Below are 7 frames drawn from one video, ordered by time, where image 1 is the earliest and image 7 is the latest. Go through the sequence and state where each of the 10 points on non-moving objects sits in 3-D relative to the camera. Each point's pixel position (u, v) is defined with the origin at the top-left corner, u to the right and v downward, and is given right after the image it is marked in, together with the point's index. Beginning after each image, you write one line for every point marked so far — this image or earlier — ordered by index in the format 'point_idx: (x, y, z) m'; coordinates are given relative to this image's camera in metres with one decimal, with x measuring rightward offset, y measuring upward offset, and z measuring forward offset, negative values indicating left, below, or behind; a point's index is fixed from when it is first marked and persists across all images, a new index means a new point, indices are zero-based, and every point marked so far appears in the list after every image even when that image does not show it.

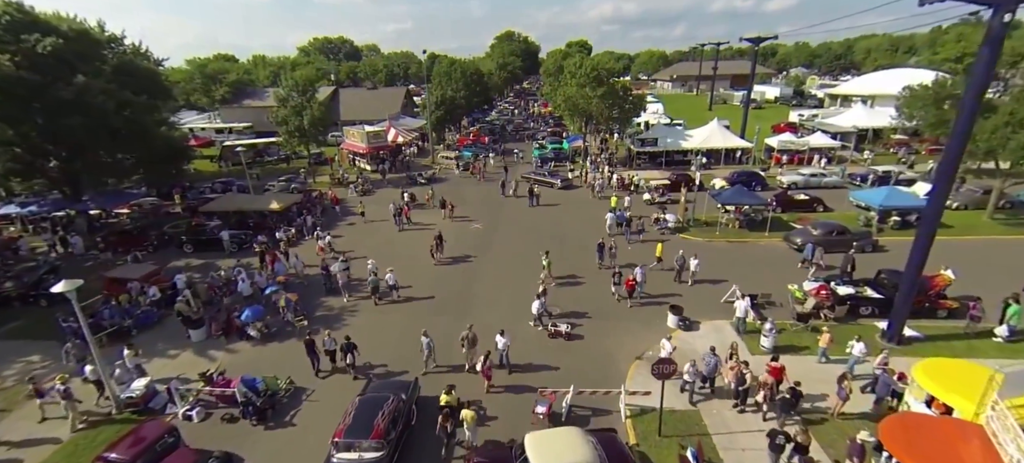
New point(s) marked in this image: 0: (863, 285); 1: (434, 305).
0: (+13.5, -2.1, +17.8) m
1: (-3.1, -2.9, +18.6) m
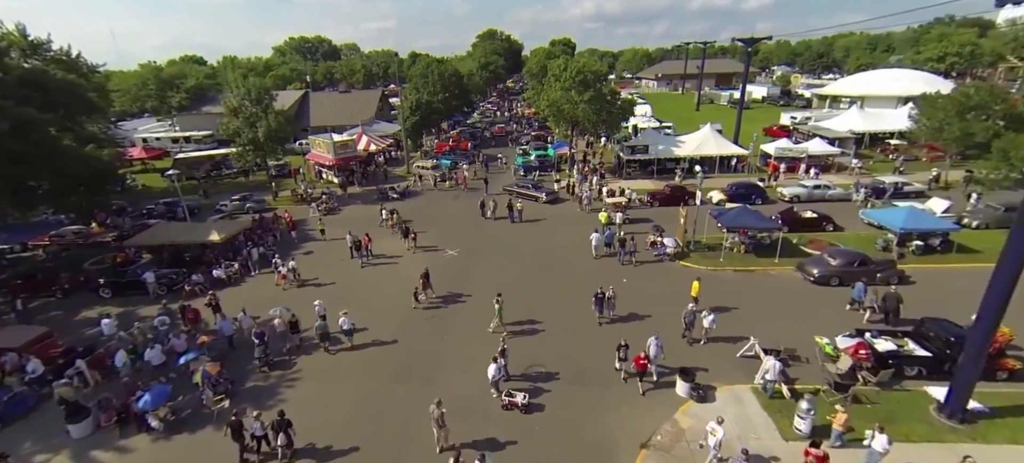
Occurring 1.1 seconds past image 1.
0: (+12.7, -3.4, +15.1) m
1: (-3.9, -4.5, +15.4) m
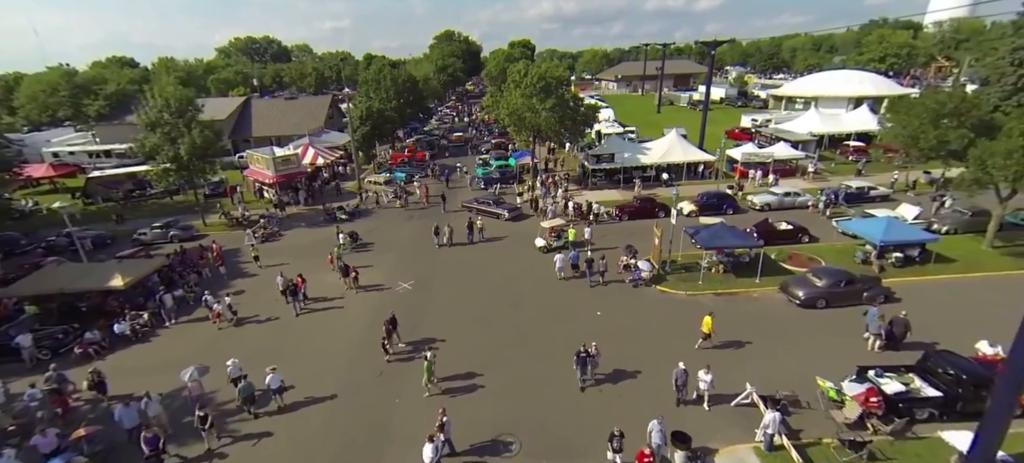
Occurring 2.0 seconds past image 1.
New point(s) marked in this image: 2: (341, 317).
0: (+11.6, -4.2, +13.6) m
1: (-5.0, -5.9, +12.7) m
2: (-7.3, -3.7, +19.6) m
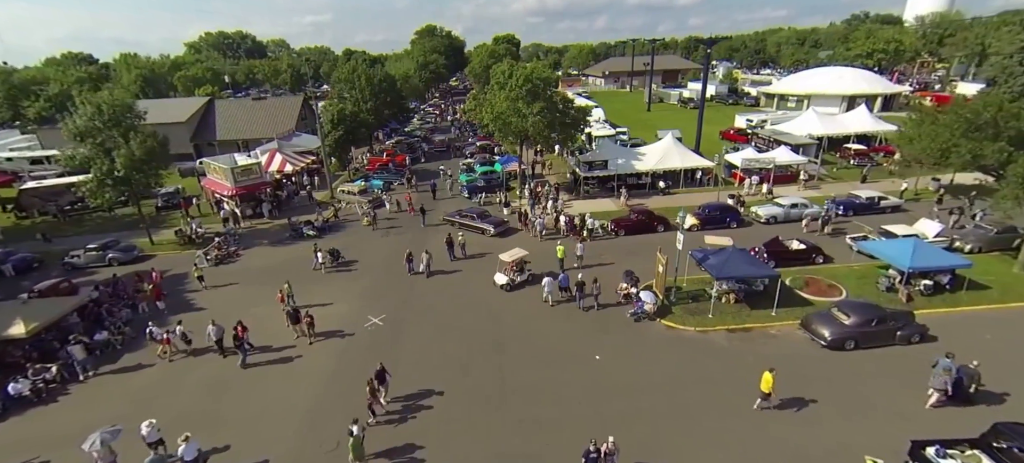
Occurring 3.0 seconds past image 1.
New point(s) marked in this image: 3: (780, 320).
0: (+11.2, -5.3, +11.3) m
1: (-5.3, -7.2, +9.9) m
2: (-7.9, -4.9, +16.7) m
3: (+10.6, -3.4, +18.0) m
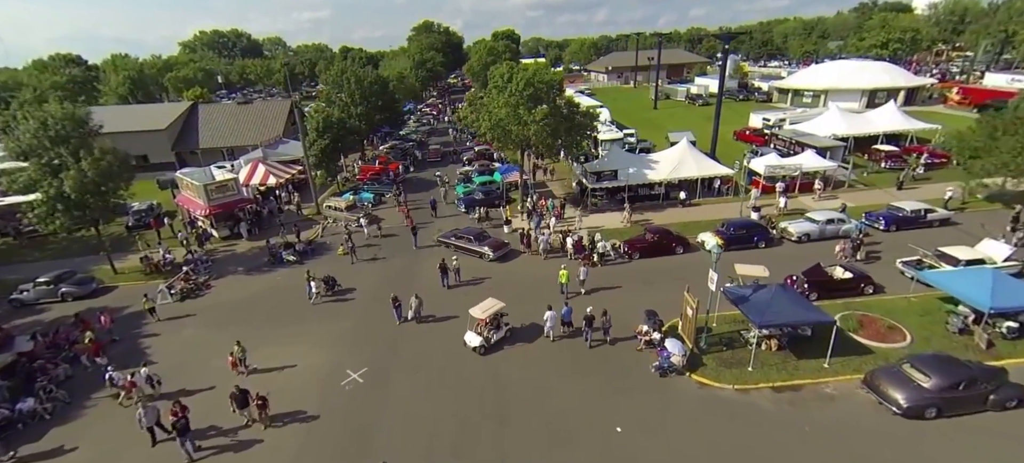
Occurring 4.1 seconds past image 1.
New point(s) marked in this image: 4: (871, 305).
0: (+11.3, -6.6, +8.3) m
1: (-5.2, -8.7, +7.0) m
2: (-7.8, -6.4, +13.8) m
3: (+10.6, -4.7, +15.0) m
4: (+14.6, -3.0, +18.7) m
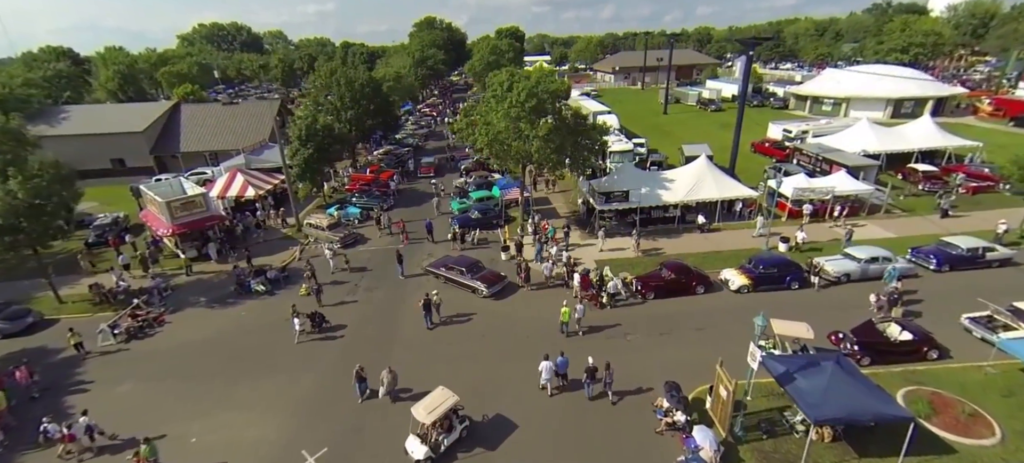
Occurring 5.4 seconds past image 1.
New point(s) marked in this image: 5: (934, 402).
0: (+11.0, -8.6, +5.2) m
1: (-5.5, -10.4, +4.0) m
2: (-8.0, -8.0, +10.8) m
3: (+10.4, -6.5, +11.9) m
4: (+14.4, -4.9, +15.5) m
5: (+12.9, -5.3, +14.2) m
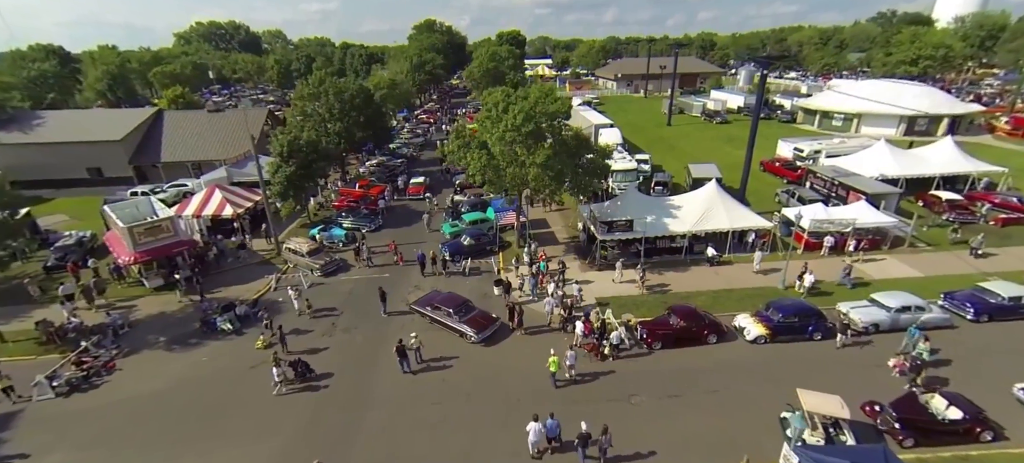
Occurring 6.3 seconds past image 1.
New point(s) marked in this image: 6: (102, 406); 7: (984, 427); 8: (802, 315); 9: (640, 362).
0: (+10.6, -10.4, +3.0) m
1: (-6.0, -12.0, +1.8) m
2: (-8.5, -9.6, +8.5) m
3: (+10.0, -8.4, +9.7) m
4: (+14.0, -6.8, +13.3) m
5: (+12.5, -7.2, +12.0) m
6: (-15.3, -6.6, +17.0) m
7: (+14.4, -6.0, +14.0) m
8: (+12.4, -3.6, +19.5) m
9: (+5.4, -5.5, +18.9) m
